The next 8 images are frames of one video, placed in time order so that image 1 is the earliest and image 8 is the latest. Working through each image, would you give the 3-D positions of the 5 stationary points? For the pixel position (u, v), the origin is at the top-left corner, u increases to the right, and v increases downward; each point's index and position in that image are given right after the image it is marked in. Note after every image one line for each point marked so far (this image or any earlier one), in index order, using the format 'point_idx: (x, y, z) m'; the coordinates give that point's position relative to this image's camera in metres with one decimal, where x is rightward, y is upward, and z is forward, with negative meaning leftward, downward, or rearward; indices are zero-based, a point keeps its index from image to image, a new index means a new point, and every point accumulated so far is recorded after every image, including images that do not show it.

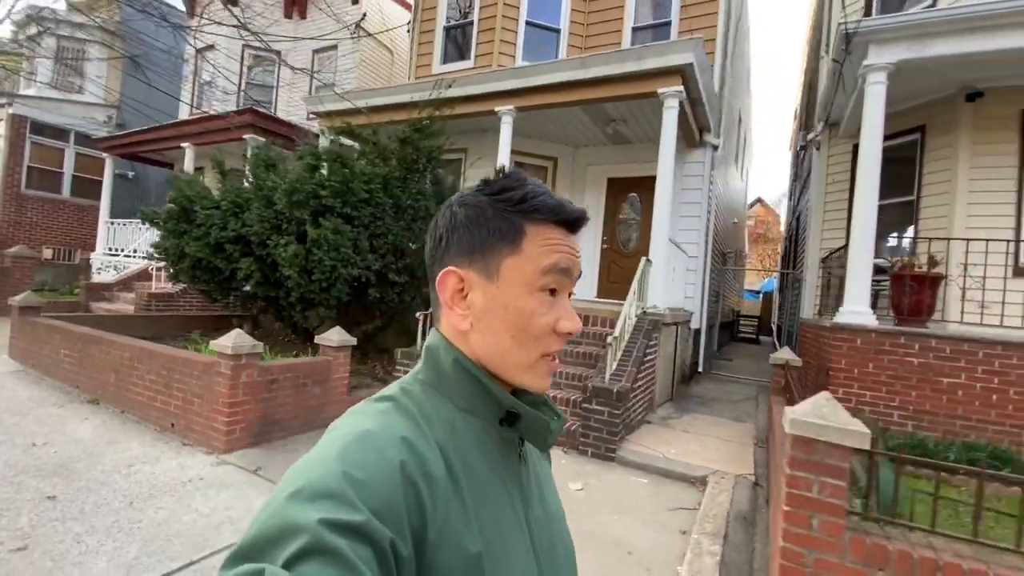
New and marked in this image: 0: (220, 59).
0: (-7.6, +6.0, +13.2) m
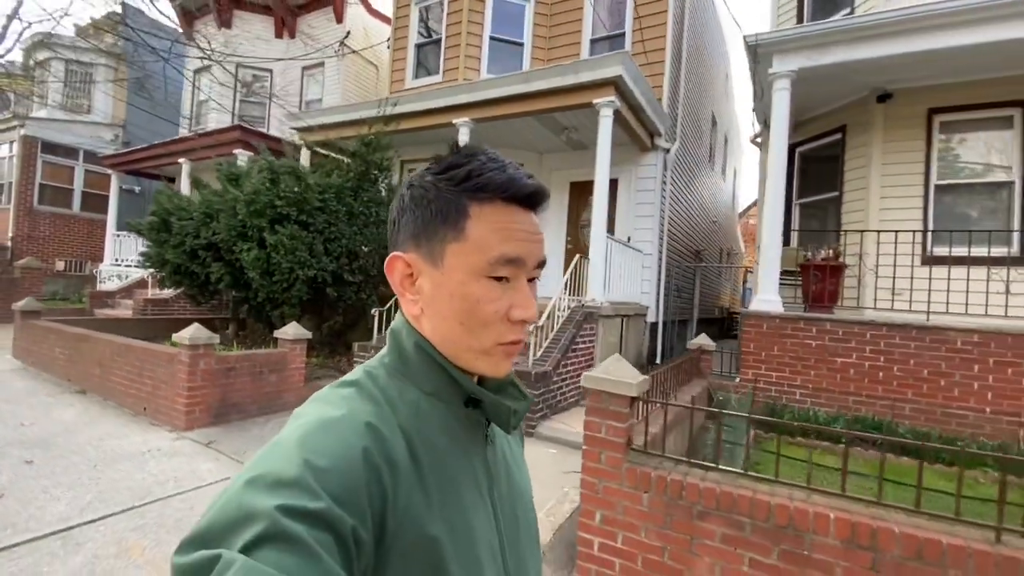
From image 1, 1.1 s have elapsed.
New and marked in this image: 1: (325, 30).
0: (-8.1, +5.8, +14.0) m
1: (-5.0, +6.8, +13.3) m
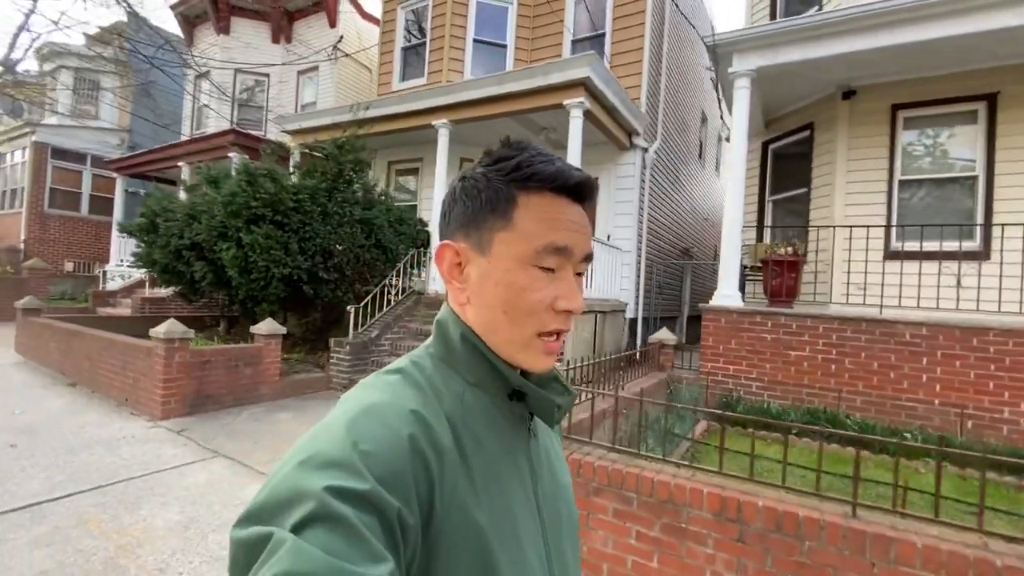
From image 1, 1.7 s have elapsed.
0: (-8.4, +5.9, +14.3) m
1: (-5.3, +6.9, +13.6) m
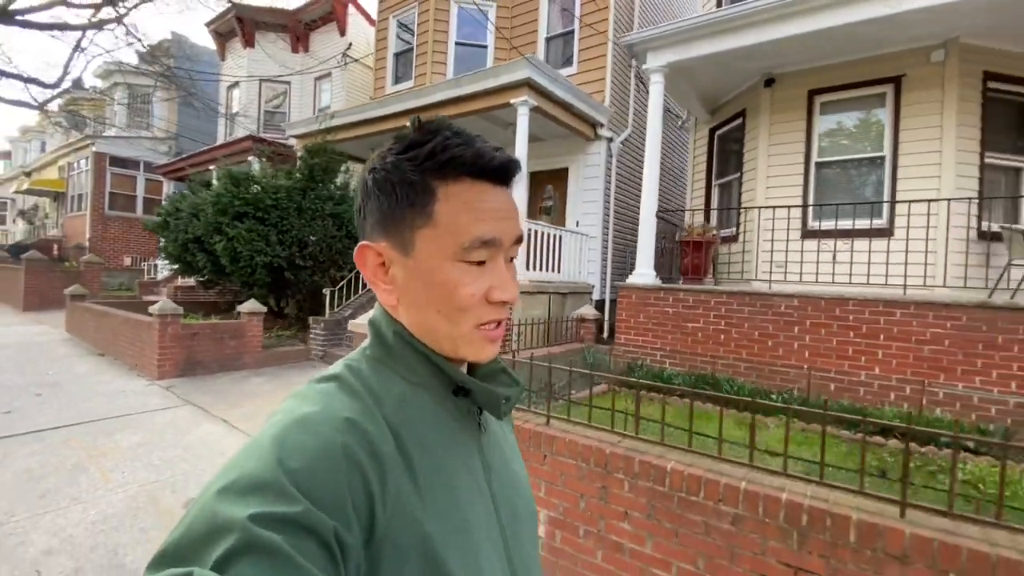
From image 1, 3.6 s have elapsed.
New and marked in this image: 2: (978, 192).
0: (-8.4, +6.2, +15.8) m
1: (-5.3, +7.2, +14.7) m
2: (+5.2, +1.1, +5.6) m
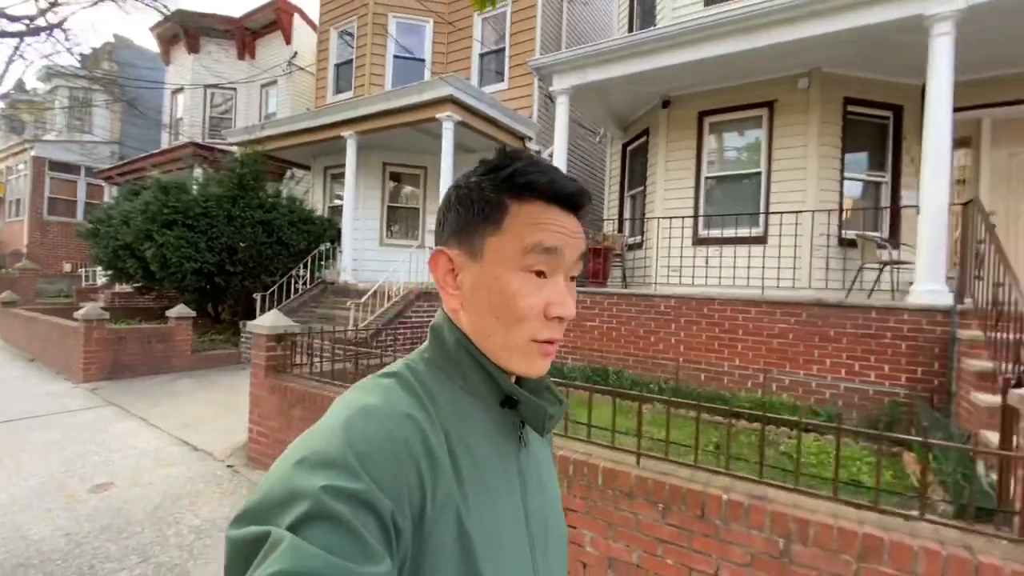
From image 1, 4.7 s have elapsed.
0: (-10.1, +6.0, +15.7) m
1: (-7.0, +7.0, +14.9) m
2: (+4.1, +1.1, +6.4) m
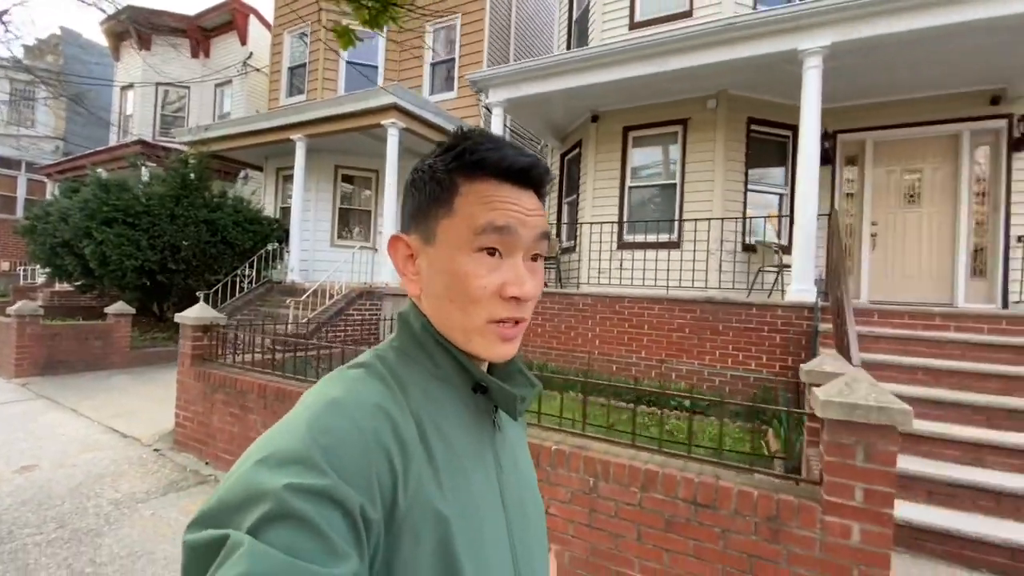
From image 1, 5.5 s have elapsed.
0: (-11.5, +6.0, +15.5) m
1: (-8.4, +7.0, +14.9) m
2: (+3.2, +1.1, +7.1) m
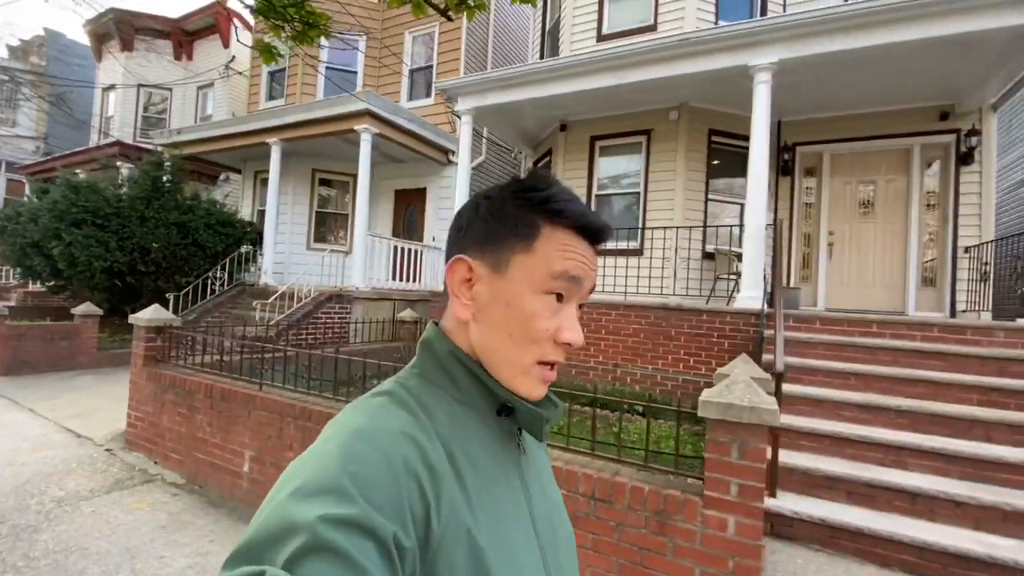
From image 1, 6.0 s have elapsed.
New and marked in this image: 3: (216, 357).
0: (-12.1, +5.9, +15.5) m
1: (-9.0, +7.0, +14.9) m
2: (+2.7, +1.0, +7.3) m
3: (-2.6, -0.6, +4.4) m
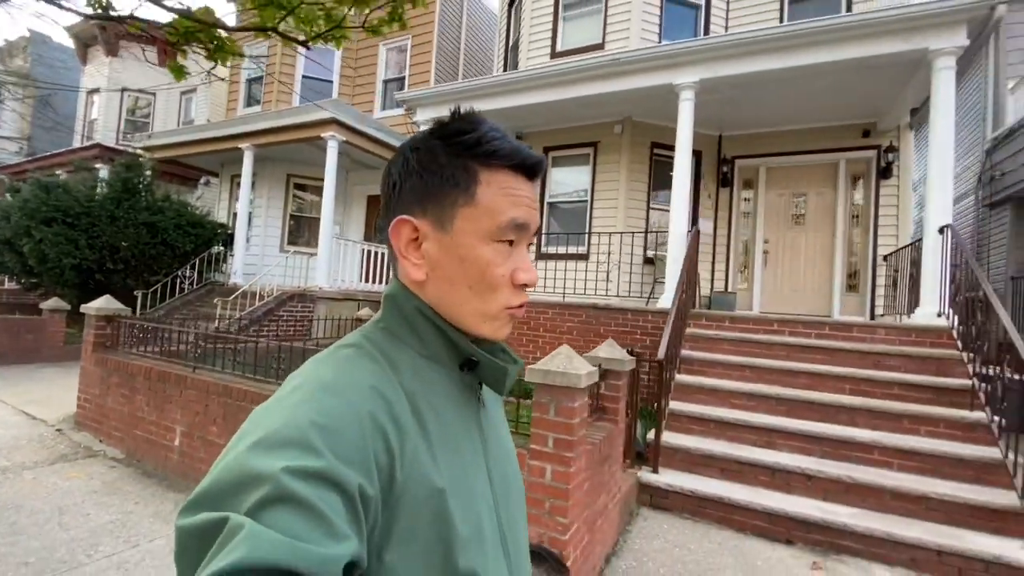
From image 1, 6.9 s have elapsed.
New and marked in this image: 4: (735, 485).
0: (-12.9, +5.9, +15.8) m
1: (-9.7, +6.9, +15.3) m
2: (+2.0, +0.9, +7.7) m
3: (-3.3, -0.5, +4.8) m
4: (+1.7, -1.5, +3.8) m
